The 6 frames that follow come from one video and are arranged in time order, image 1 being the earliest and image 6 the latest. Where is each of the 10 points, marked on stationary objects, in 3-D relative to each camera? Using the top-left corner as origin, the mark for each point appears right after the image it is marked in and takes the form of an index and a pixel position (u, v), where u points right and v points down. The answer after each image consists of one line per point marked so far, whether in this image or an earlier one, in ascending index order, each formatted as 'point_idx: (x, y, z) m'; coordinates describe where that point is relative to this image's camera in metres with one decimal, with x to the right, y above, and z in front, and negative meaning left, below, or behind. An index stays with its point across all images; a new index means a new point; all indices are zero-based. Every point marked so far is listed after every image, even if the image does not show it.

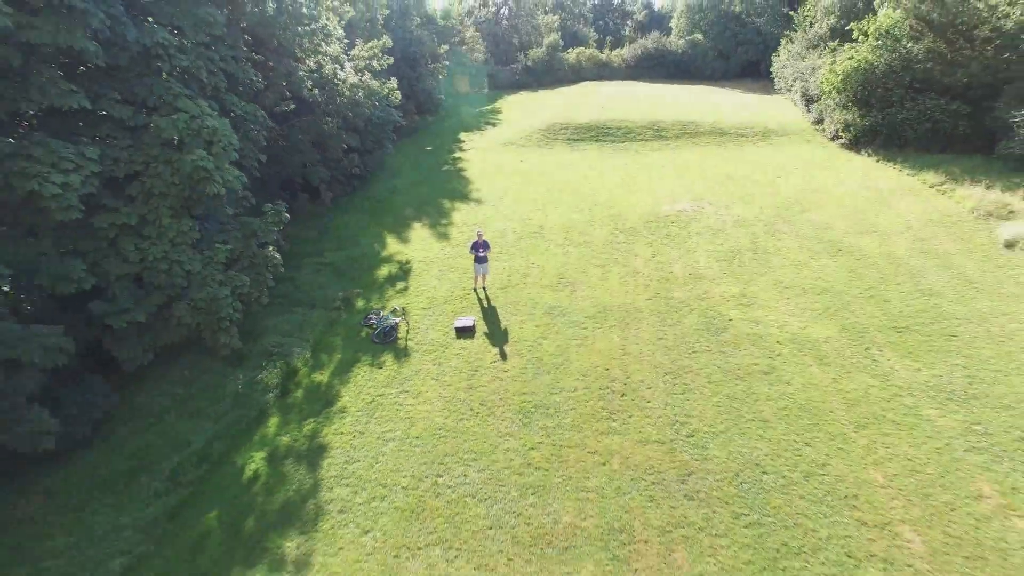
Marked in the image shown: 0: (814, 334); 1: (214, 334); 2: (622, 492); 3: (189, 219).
0: (+5.5, -0.8, +11.3) m
1: (-5.3, -0.8, +11.2) m
2: (+1.4, -2.6, +8.0) m
3: (-5.8, +1.3, +11.2) m
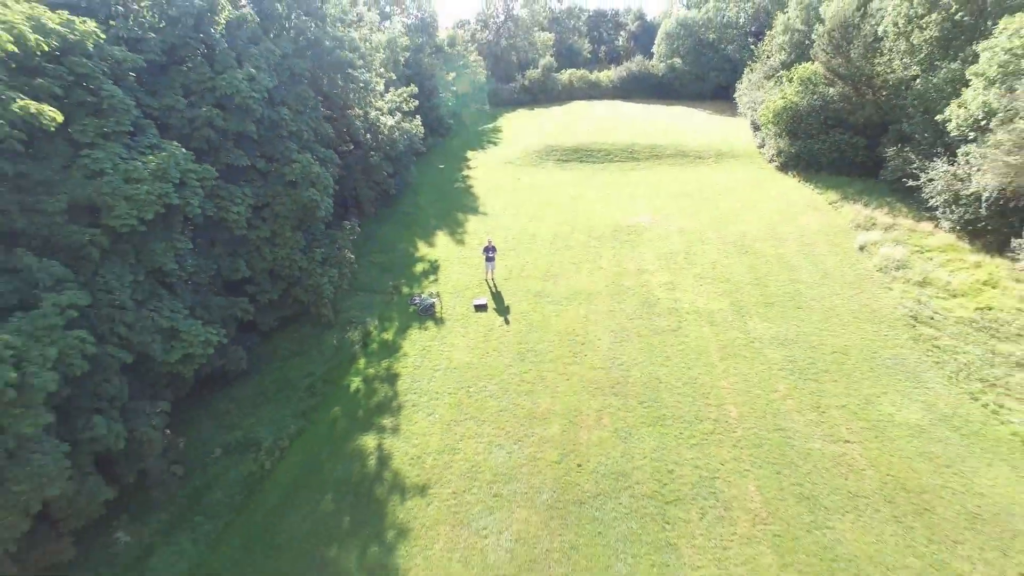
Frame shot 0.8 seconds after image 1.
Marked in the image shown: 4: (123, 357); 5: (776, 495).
0: (+5.6, -0.5, +17.4) m
1: (-5.3, -0.5, +17.2) m
2: (+1.4, -2.3, +14.0) m
3: (-5.7, +1.6, +17.2) m
4: (-6.0, -1.1, +9.6) m
5: (+4.5, -3.4, +10.6) m
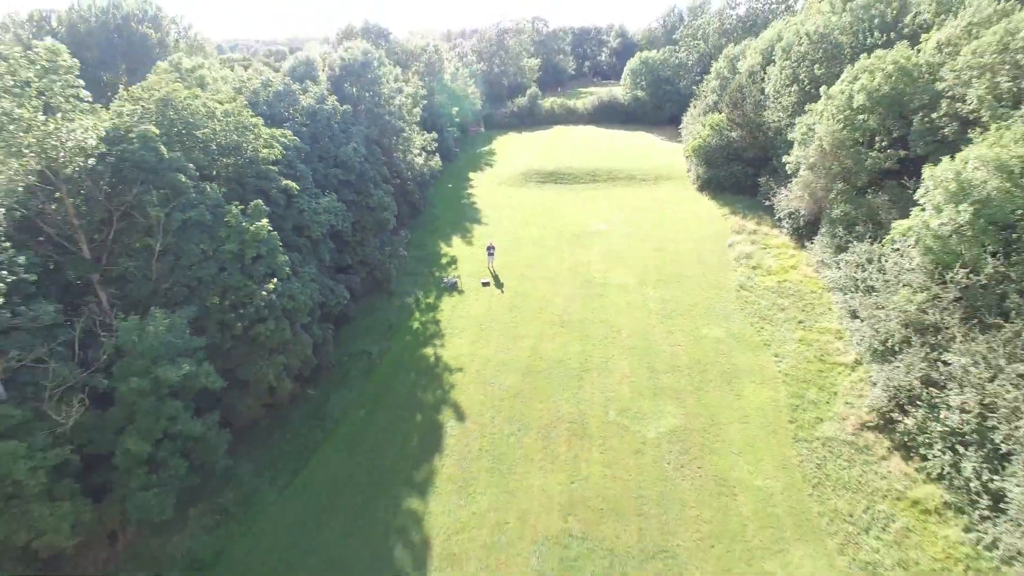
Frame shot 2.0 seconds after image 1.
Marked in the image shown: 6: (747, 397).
0: (+5.3, +0.3, +28.4) m
1: (-5.6, +0.2, +28.1) m
2: (+1.2, -1.5, +25.0) m
3: (-6.0, +2.3, +28.2) m
4: (-6.2, -0.3, +20.5) m
5: (+4.3, -2.7, +21.6) m
6: (+7.2, -3.3, +19.4) m
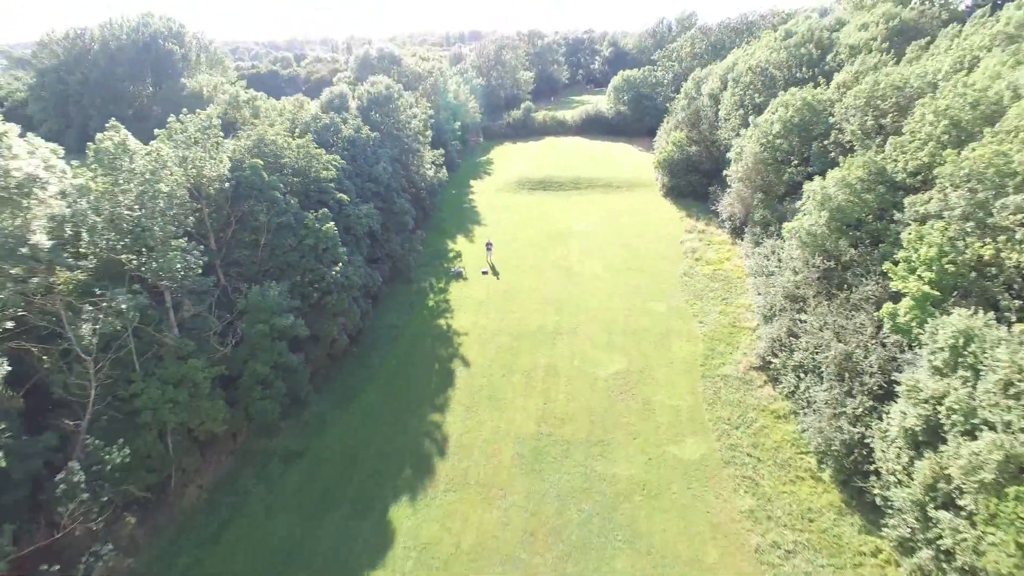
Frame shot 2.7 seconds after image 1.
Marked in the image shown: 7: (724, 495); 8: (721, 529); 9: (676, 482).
0: (+4.9, +1.0, +35.8) m
1: (-6.0, +0.9, +35.5) m
2: (+0.8, -0.8, +32.4) m
3: (-6.4, +2.9, +35.5) m
4: (-6.5, +0.3, +27.9) m
5: (+3.9, -2.0, +29.0) m
6: (+6.9, -2.6, +26.8) m
7: (+6.2, -6.1, +18.6) m
8: (+5.8, -6.6, +17.5) m
9: (+4.9, -5.9, +19.2) m
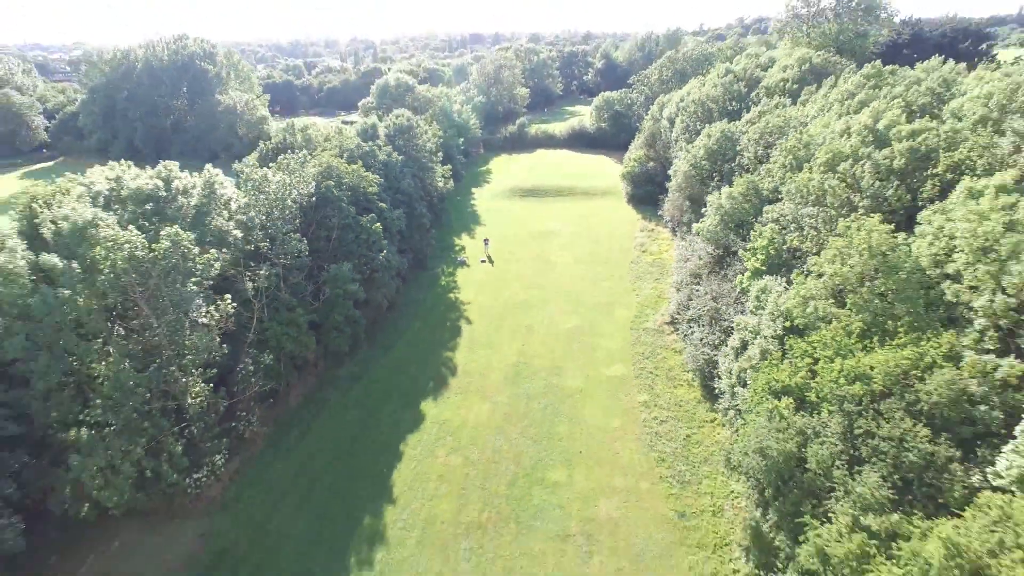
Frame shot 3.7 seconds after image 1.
0: (+4.3, +2.1, +47.0) m
1: (-6.6, +2.0, +46.7) m
2: (+0.2, +0.3, +43.6) m
3: (-7.0, +4.1, +46.7) m
4: (-7.2, +1.4, +39.1) m
5: (+3.3, -0.9, +40.2) m
6: (+6.2, -1.5, +38.0) m
7: (+5.6, -5.0, +29.8) m
8: (+5.1, -5.5, +28.6) m
9: (+4.3, -4.8, +30.4) m
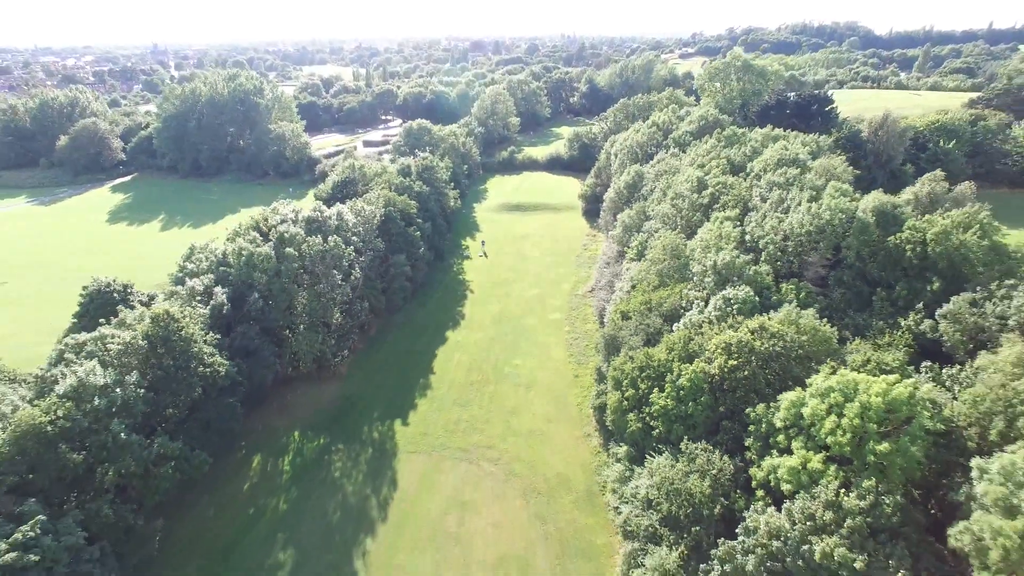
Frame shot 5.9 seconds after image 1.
0: (+3.0, +3.7, +70.0) m
1: (-7.9, +3.6, +69.7) m
2: (-1.1, +1.9, +66.6) m
3: (-8.3, +5.7, +69.8) m
4: (-8.5, +3.0, +62.1) m
5: (+2.0, +0.7, +63.2) m
6: (+5.0, +0.1, +61.0) m
7: (+4.3, -3.4, +52.8) m
8: (+3.8, -3.9, +51.6) m
9: (+3.0, -3.3, +53.4) m
